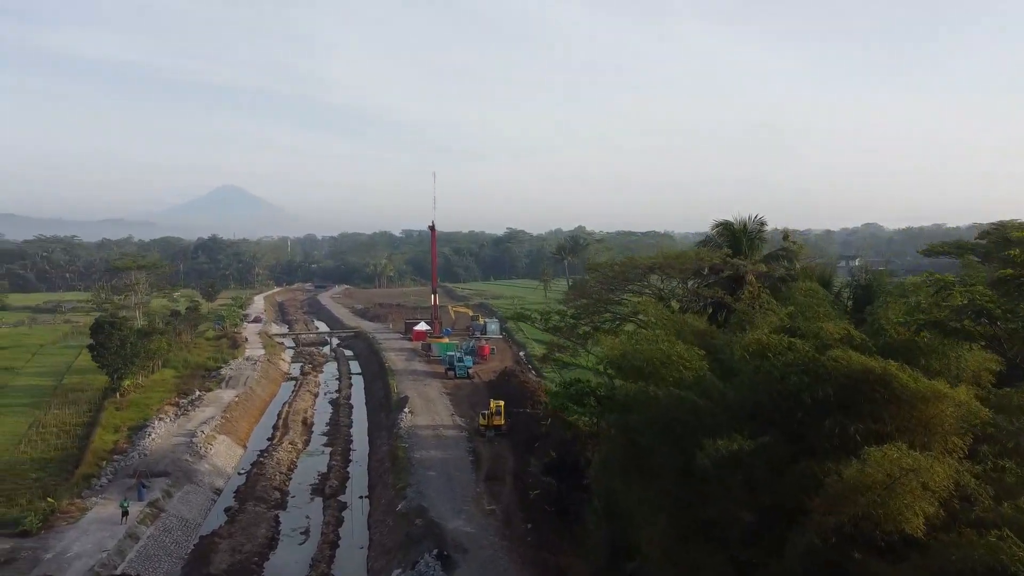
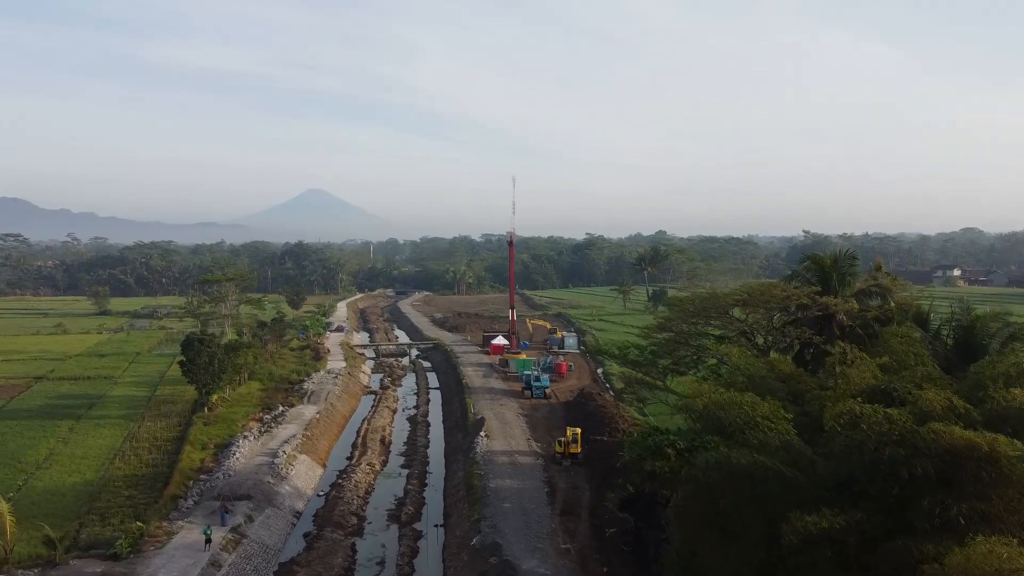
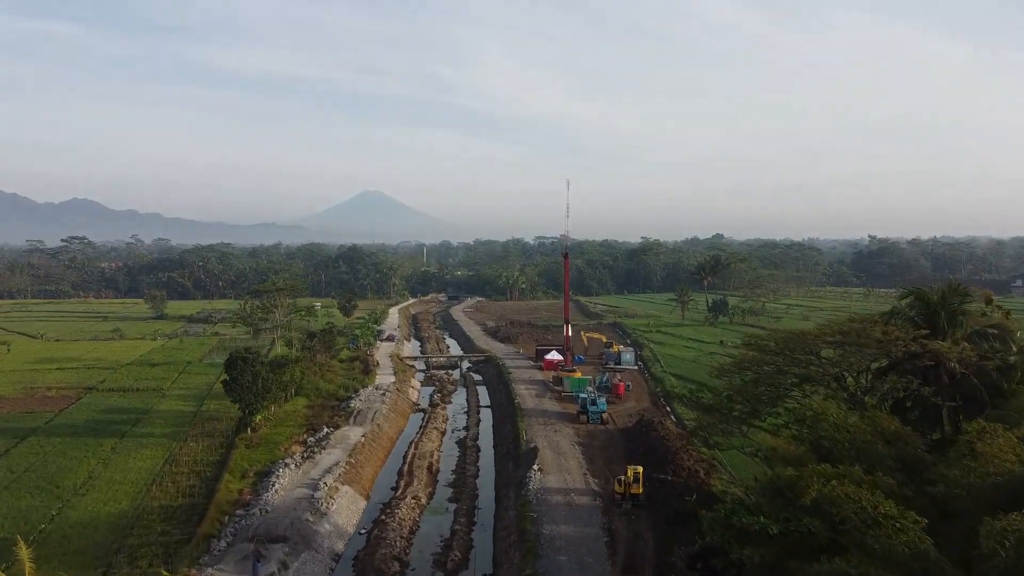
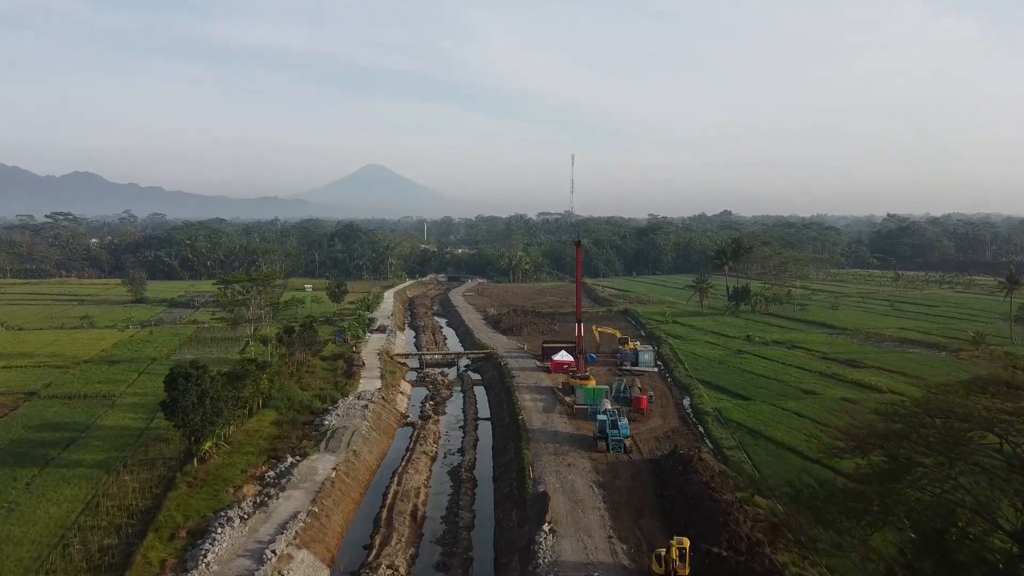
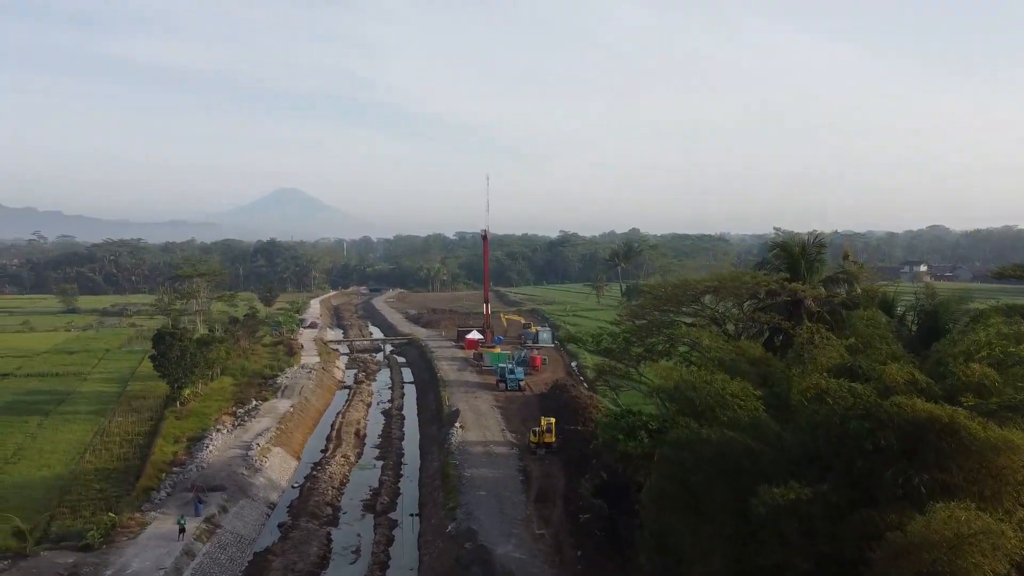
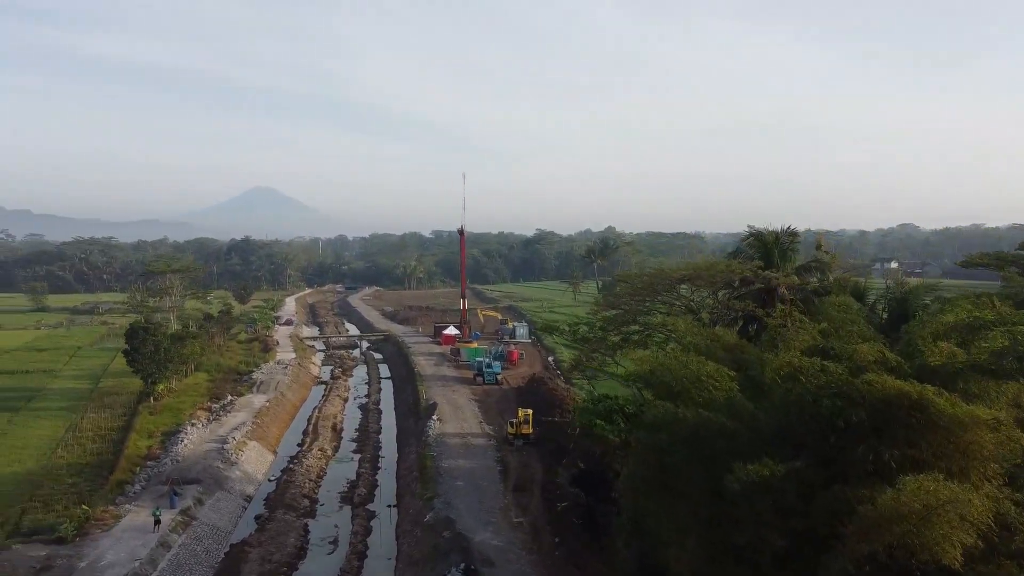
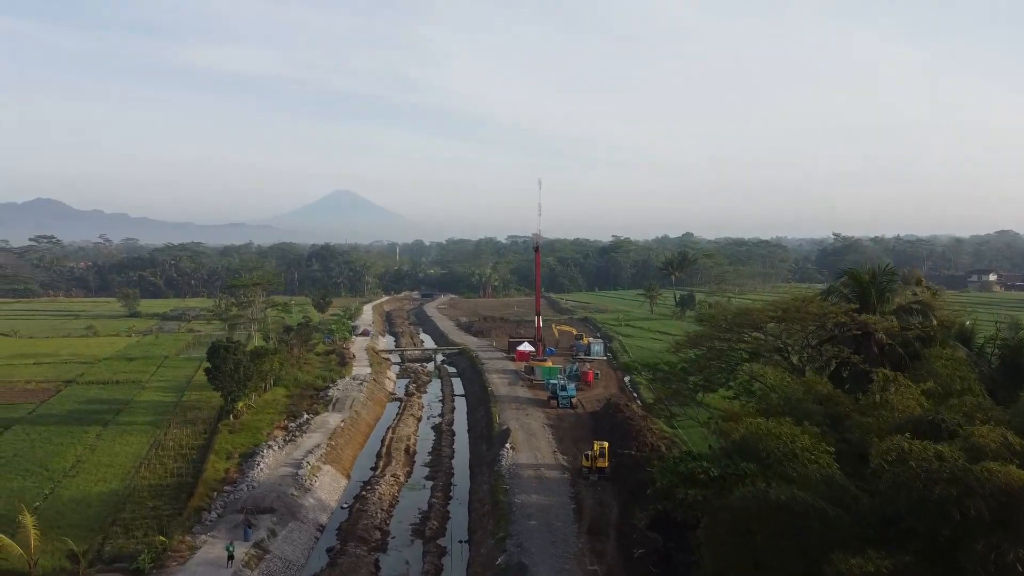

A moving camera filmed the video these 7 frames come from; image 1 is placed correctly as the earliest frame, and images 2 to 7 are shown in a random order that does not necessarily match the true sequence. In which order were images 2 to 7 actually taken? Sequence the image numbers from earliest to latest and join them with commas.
6, 5, 2, 7, 3, 4
